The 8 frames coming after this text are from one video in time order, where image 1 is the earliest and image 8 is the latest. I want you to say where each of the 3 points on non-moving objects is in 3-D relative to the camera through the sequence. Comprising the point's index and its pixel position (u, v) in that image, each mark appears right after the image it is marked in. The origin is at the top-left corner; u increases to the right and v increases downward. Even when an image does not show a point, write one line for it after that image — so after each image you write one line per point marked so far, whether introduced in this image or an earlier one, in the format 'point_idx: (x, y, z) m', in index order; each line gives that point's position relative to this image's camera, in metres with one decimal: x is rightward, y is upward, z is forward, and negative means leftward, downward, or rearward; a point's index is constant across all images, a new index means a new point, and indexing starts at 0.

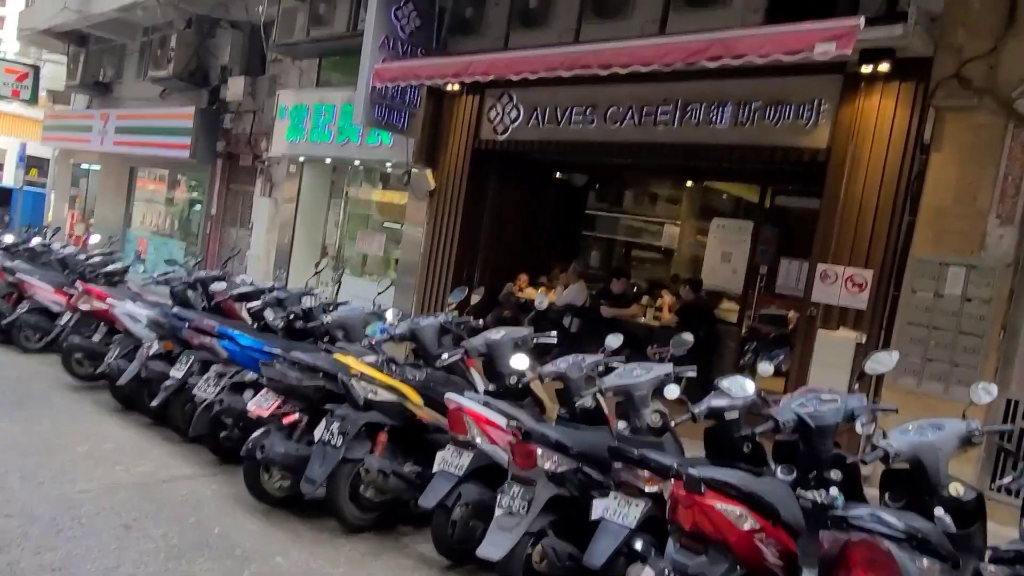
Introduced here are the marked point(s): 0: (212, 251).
0: (-5.6, +0.7, +13.6) m
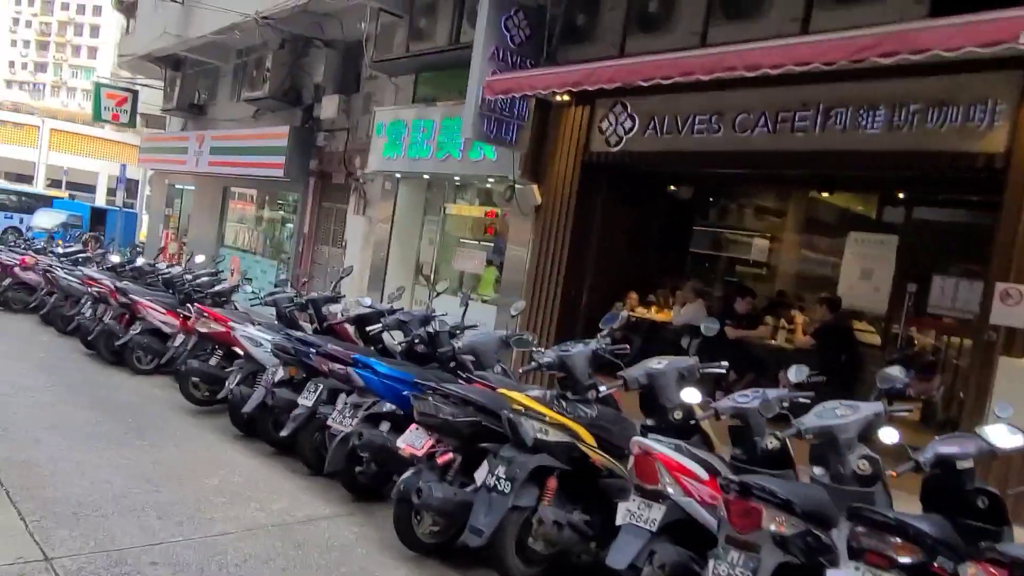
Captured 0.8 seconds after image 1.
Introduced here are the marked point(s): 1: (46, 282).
0: (-3.9, +0.4, +13.6) m
1: (-6.7, +0.1, +10.5) m
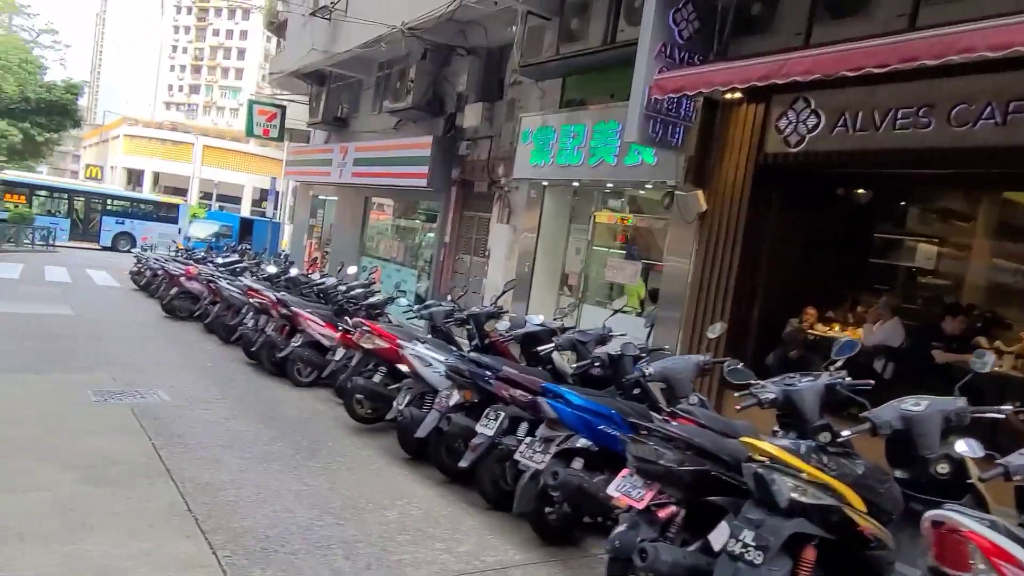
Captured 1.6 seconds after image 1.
0: (-1.2, +0.2, +13.5) m
1: (-4.5, -0.1, +10.9) m
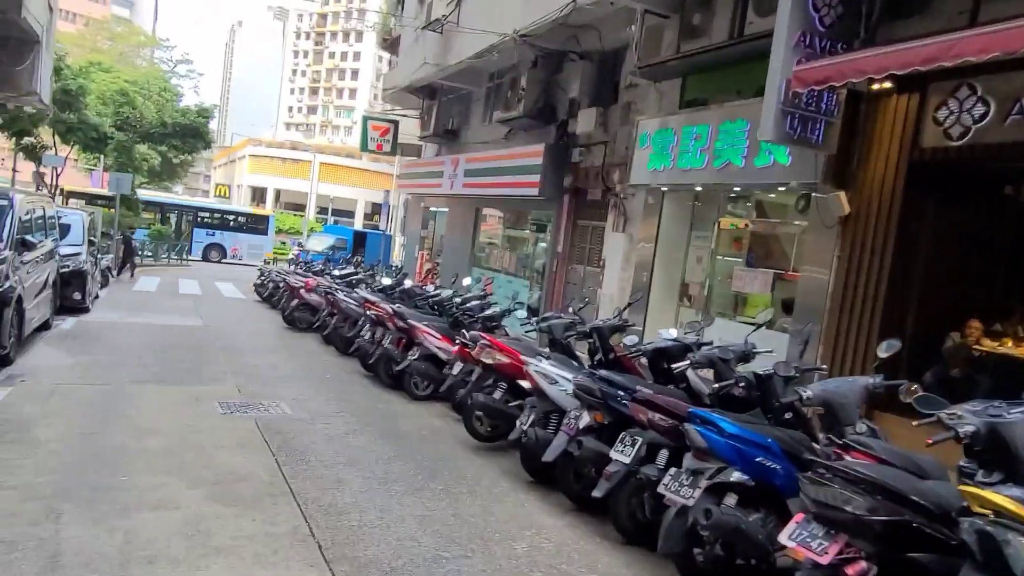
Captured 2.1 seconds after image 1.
0: (+0.8, 0.0, +13.2) m
1: (-2.8, -0.2, +11.1) m
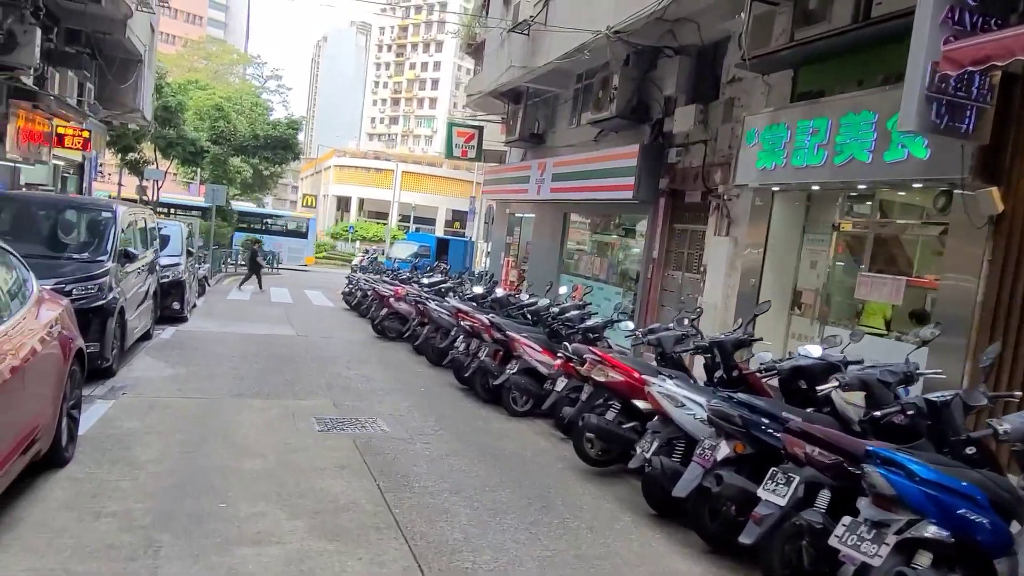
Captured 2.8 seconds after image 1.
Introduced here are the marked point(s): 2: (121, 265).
0: (+2.4, -0.2, +12.6) m
1: (-1.4, -0.4, +10.9) m
2: (-4.4, +0.2, +8.3) m
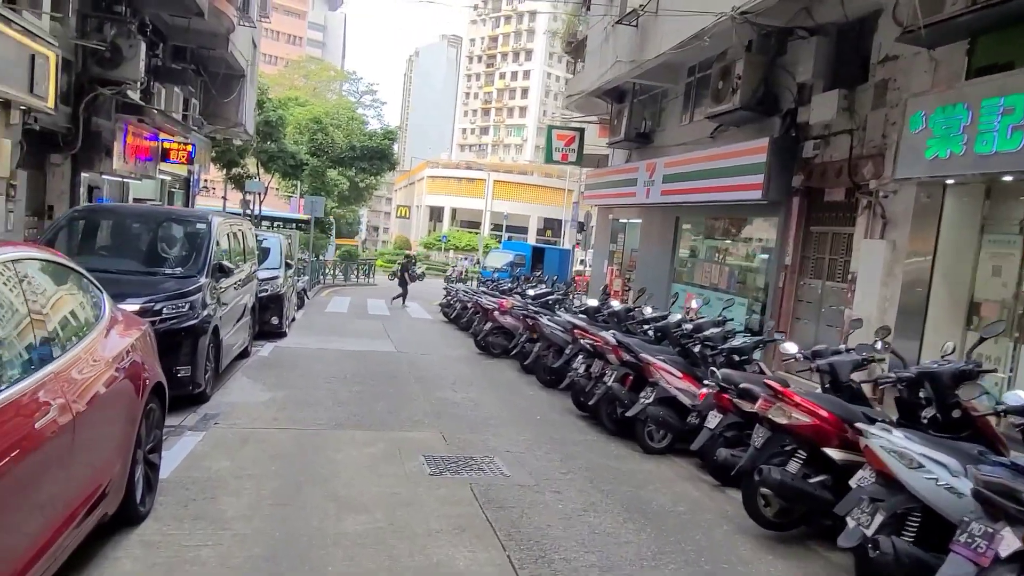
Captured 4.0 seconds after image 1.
0: (+4.2, -0.3, +11.2) m
1: (+0.2, -0.5, +10.0) m
2: (-3.2, +0.1, +7.8) m
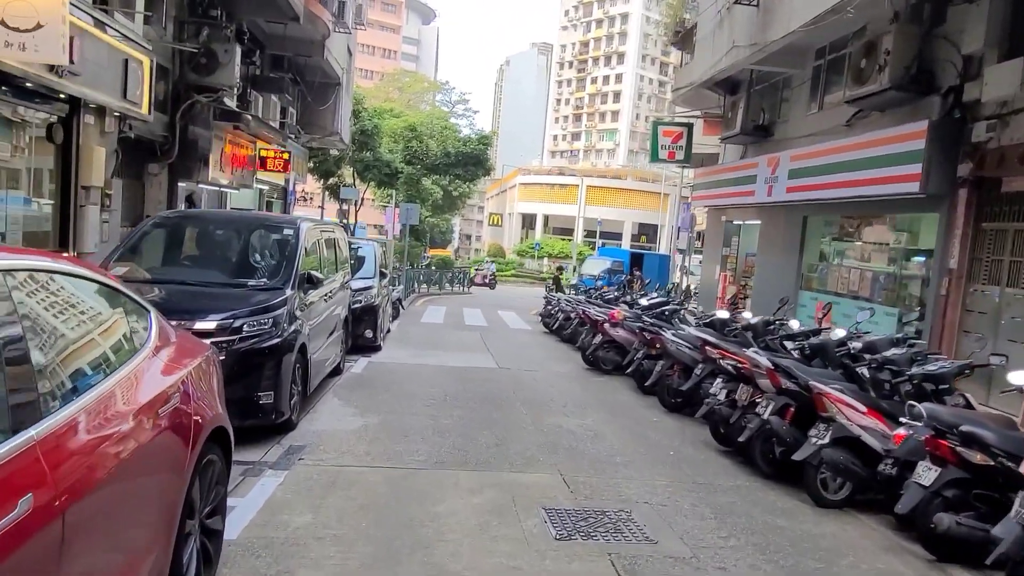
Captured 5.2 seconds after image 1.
0: (+5.7, -0.4, +9.5) m
1: (+1.6, -0.7, +8.8) m
2: (-2.0, 0.0, +7.0) m
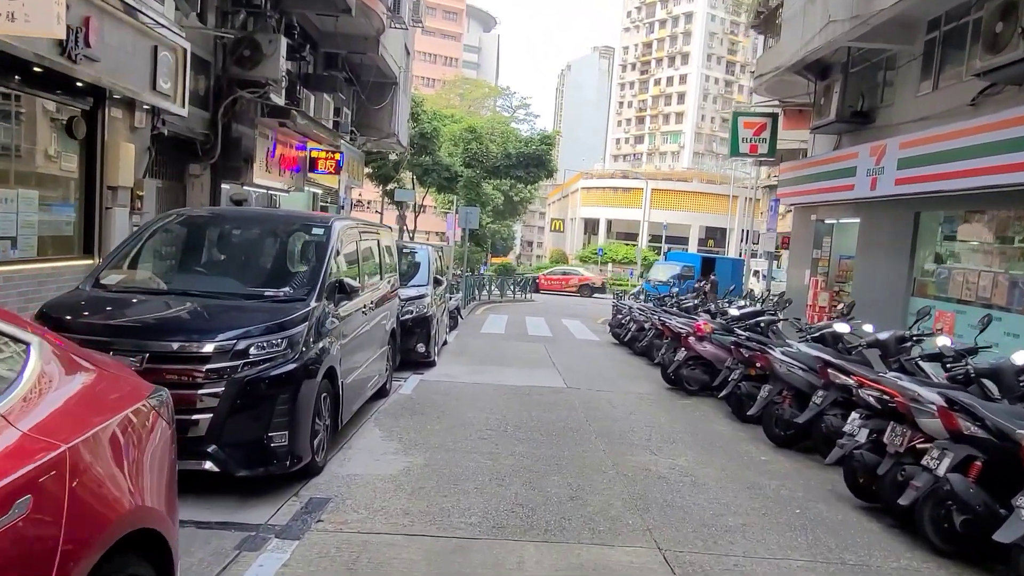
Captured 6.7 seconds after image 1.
0: (+6.5, -0.5, +7.8) m
1: (+2.3, -0.7, +7.4) m
2: (-1.4, -0.1, +5.9) m
